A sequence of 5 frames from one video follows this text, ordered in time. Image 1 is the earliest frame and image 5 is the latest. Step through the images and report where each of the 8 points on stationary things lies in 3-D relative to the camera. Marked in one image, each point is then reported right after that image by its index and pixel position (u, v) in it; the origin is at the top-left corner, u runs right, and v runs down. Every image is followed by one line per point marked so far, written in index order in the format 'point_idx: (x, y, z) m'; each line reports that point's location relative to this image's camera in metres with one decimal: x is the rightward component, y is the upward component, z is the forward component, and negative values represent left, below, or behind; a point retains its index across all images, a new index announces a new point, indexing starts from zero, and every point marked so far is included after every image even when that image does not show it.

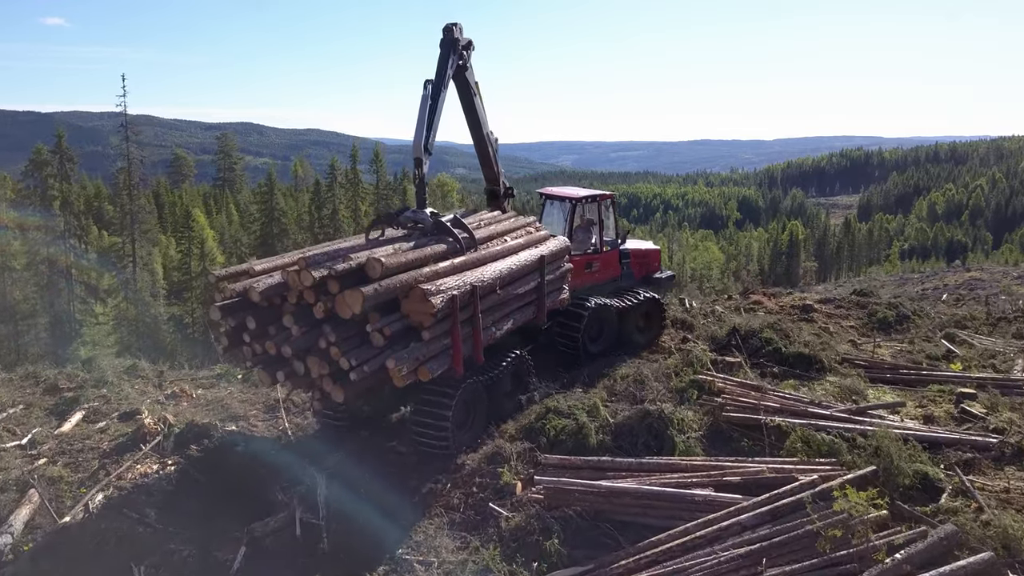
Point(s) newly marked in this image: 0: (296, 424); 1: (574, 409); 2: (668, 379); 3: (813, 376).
0: (-3.3, -2.0, +9.9) m
1: (+0.9, -1.8, +9.3) m
2: (+2.5, -1.5, +10.7) m
3: (+5.4, -1.6, +11.8) m
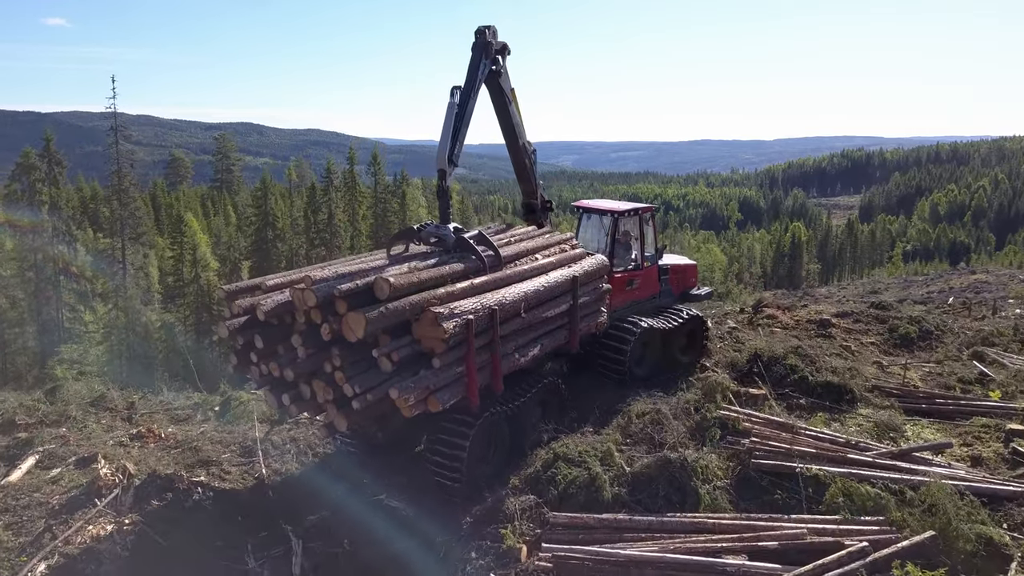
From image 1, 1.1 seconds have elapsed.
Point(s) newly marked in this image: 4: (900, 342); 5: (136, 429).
0: (-3.2, -2.4, +8.9) m
1: (+0.9, -2.2, +8.3) m
2: (+2.6, -1.9, +9.7) m
3: (+5.5, -2.0, +10.8) m
4: (+10.6, -1.5, +18.0) m
5: (-5.8, -2.2, +10.0) m
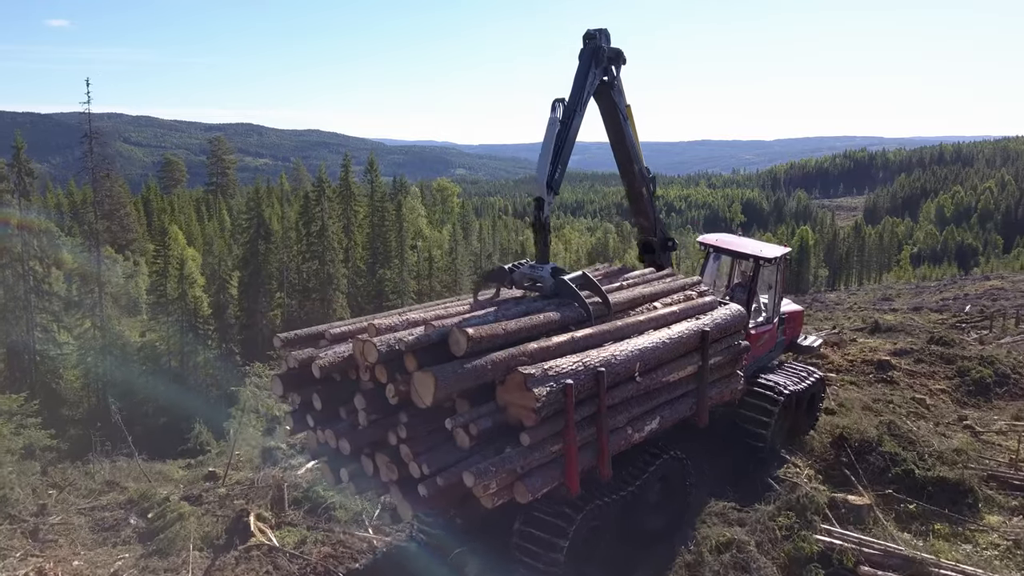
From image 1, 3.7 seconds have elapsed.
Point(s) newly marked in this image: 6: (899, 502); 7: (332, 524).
0: (-3.0, -3.4, +6.3) m
1: (+1.2, -3.1, +5.8) m
2: (+2.9, -2.8, +7.1) m
3: (+5.8, -2.9, +8.3) m
4: (+10.9, -2.4, +15.5) m
5: (-5.5, -3.1, +7.5) m
6: (+5.0, -2.8, +8.5) m
7: (-2.4, -3.1, +8.6) m
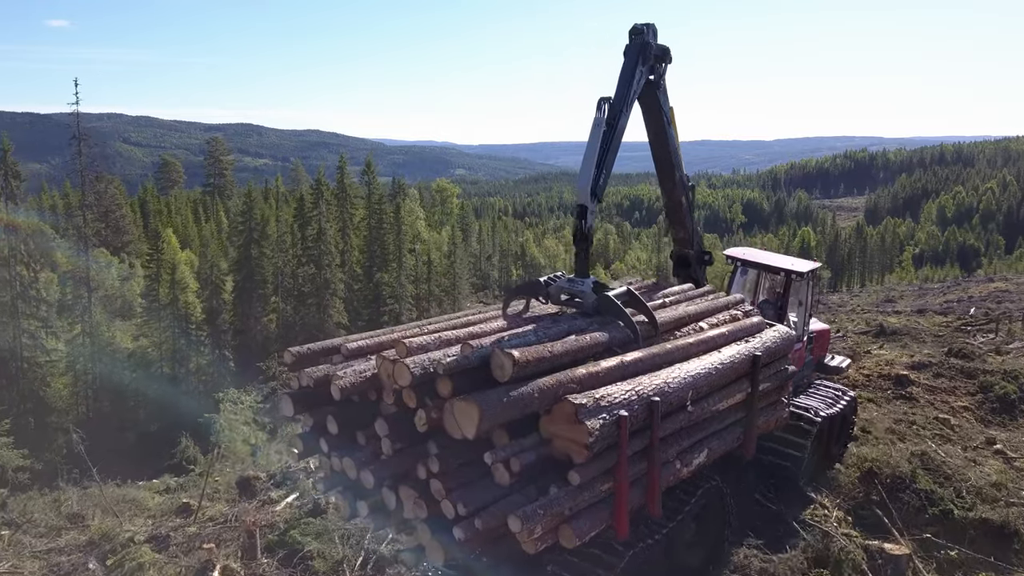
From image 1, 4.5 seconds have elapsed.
0: (-3.0, -3.6, +5.5) m
1: (+1.2, -3.3, +5.0) m
2: (+2.8, -3.1, +6.3) m
3: (+5.7, -3.2, +7.4) m
4: (+10.9, -2.7, +14.7) m
5: (-5.5, -3.4, +6.7) m
6: (+5.0, -3.0, +7.7) m
7: (-2.4, -3.4, +7.7) m
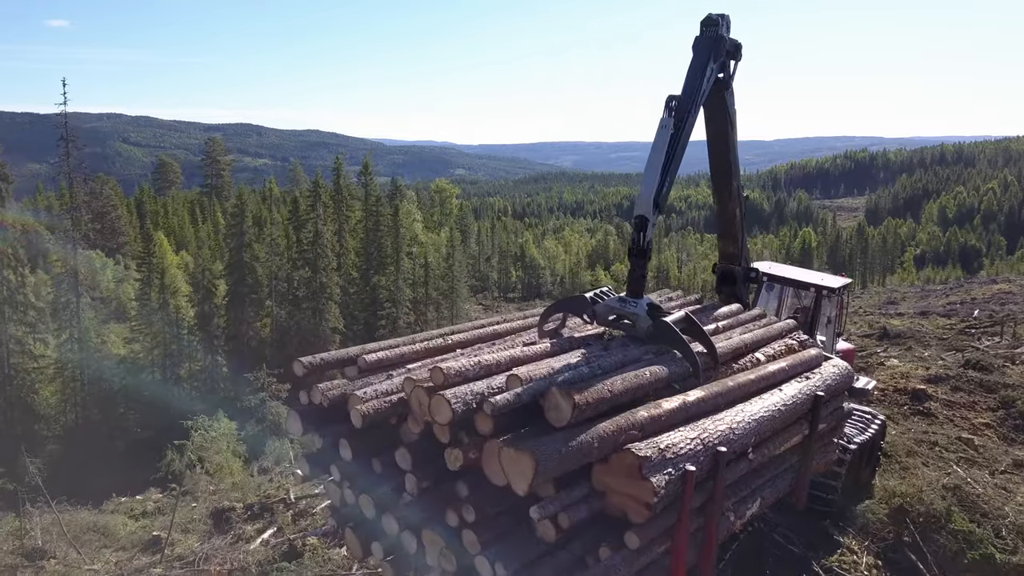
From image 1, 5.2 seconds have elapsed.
0: (-3.0, -3.9, +4.8) m
1: (+1.1, -3.6, +4.2) m
2: (+2.8, -3.3, +5.6) m
3: (+5.7, -3.4, +6.7) m
4: (+10.8, -2.9, +13.9) m
5: (-5.6, -3.6, +5.9) m
6: (+4.9, -3.3, +6.9) m
7: (-2.4, -3.6, +7.0) m
